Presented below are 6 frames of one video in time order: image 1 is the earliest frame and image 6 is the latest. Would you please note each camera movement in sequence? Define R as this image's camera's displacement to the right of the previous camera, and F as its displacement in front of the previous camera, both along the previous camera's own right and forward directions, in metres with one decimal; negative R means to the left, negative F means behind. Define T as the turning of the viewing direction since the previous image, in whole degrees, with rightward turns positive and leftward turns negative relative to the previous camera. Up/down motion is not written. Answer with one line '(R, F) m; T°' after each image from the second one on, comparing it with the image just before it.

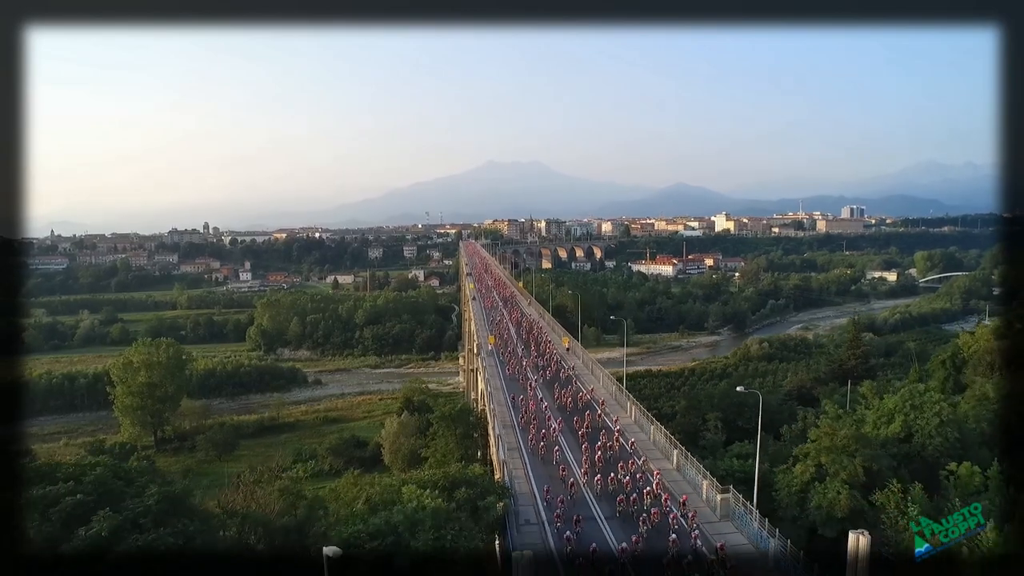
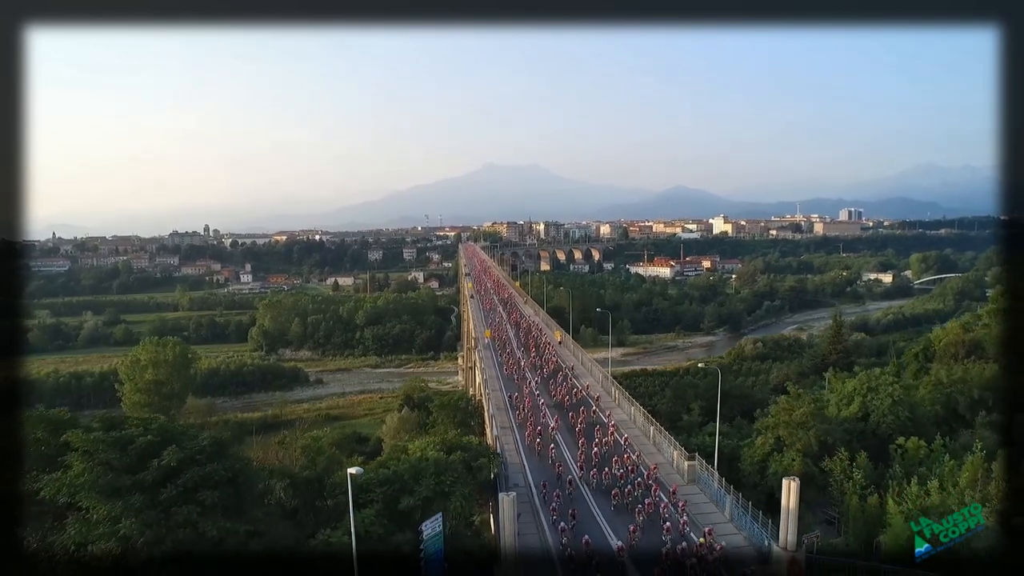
(+0.2, -1.6) m; 0°
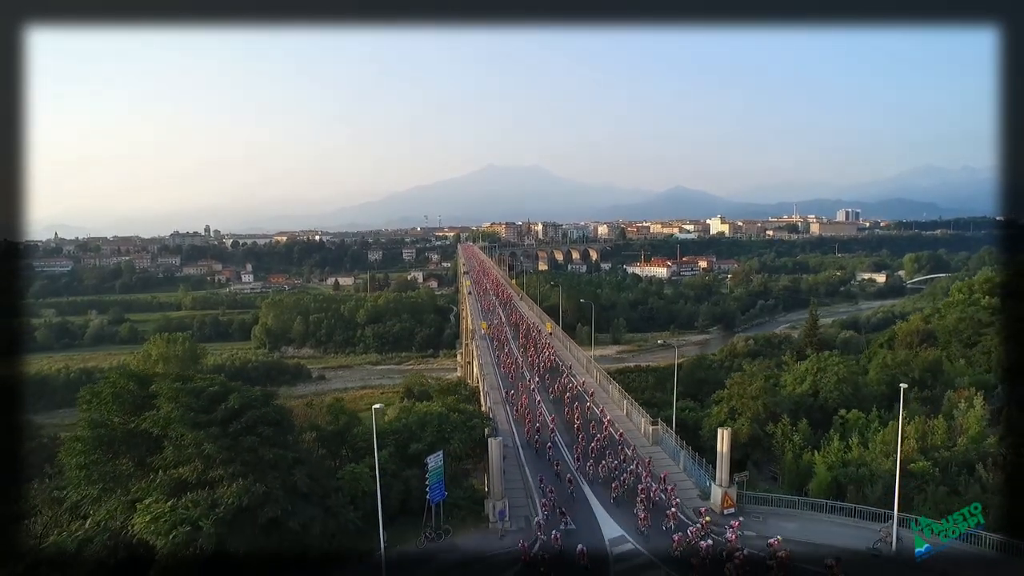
(+0.2, -2.4) m; 0°
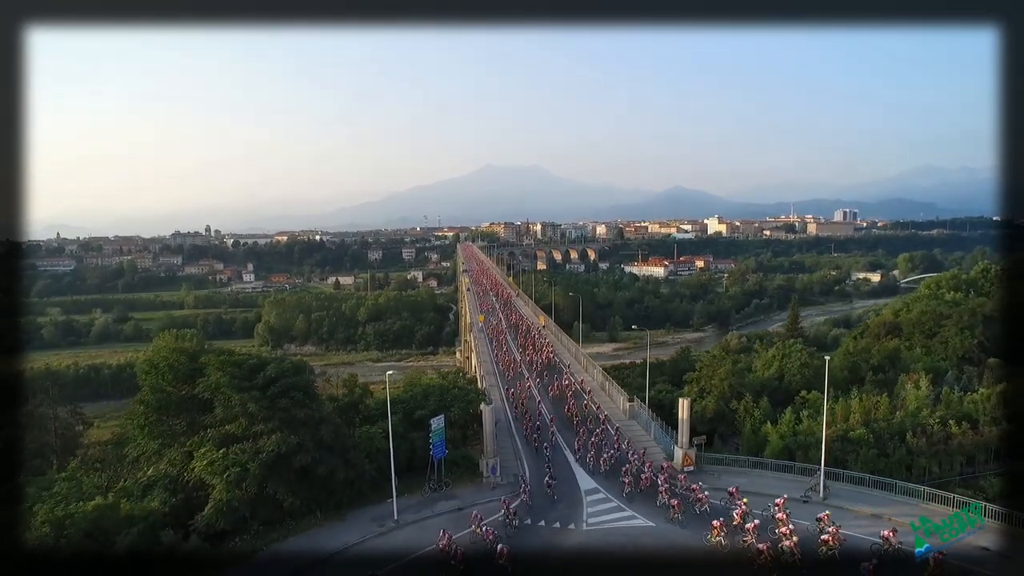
(+0.2, -2.1) m; 0°
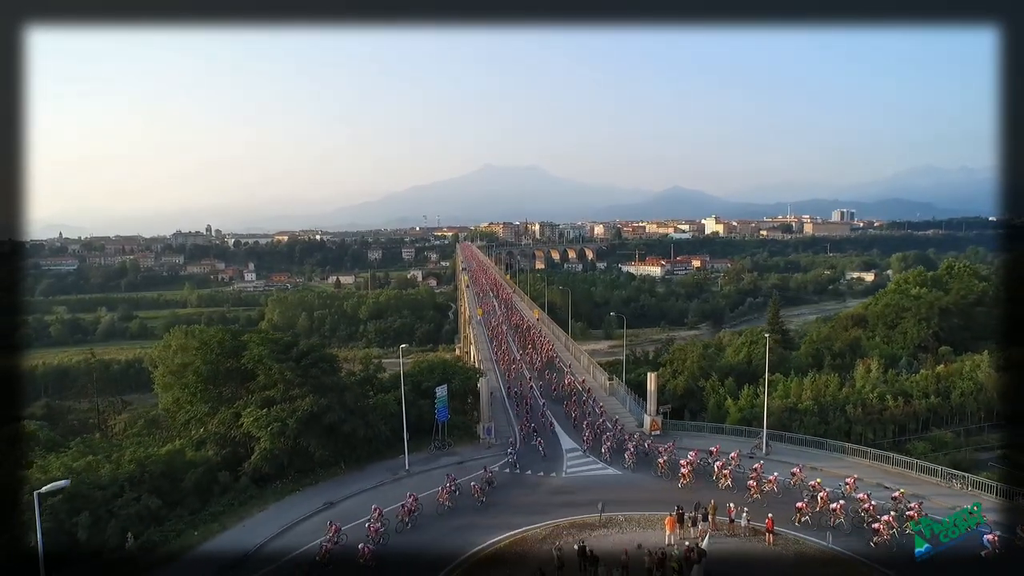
(+0.2, -2.5) m; 0°
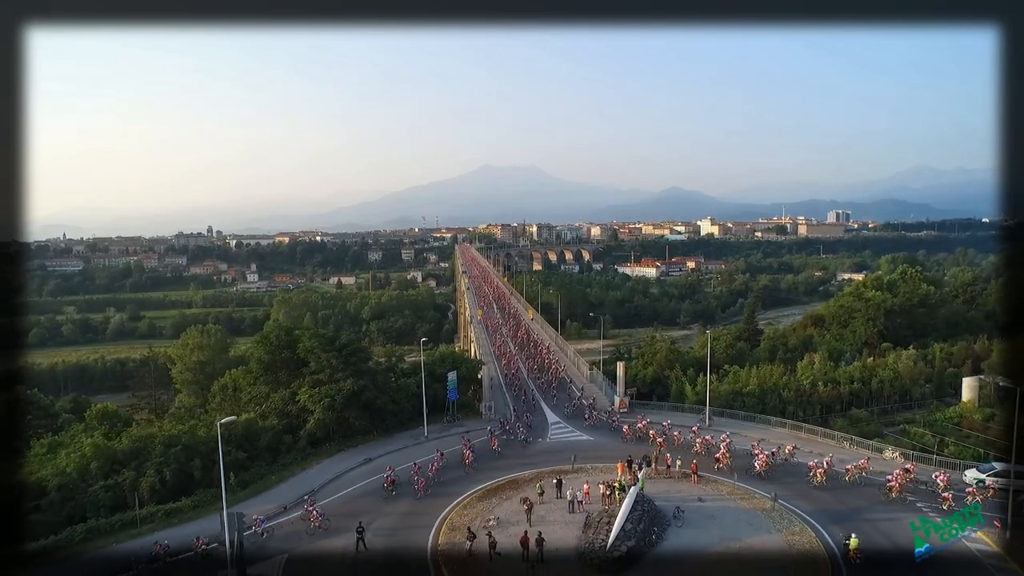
(+0.1, -4.0) m; 0°
